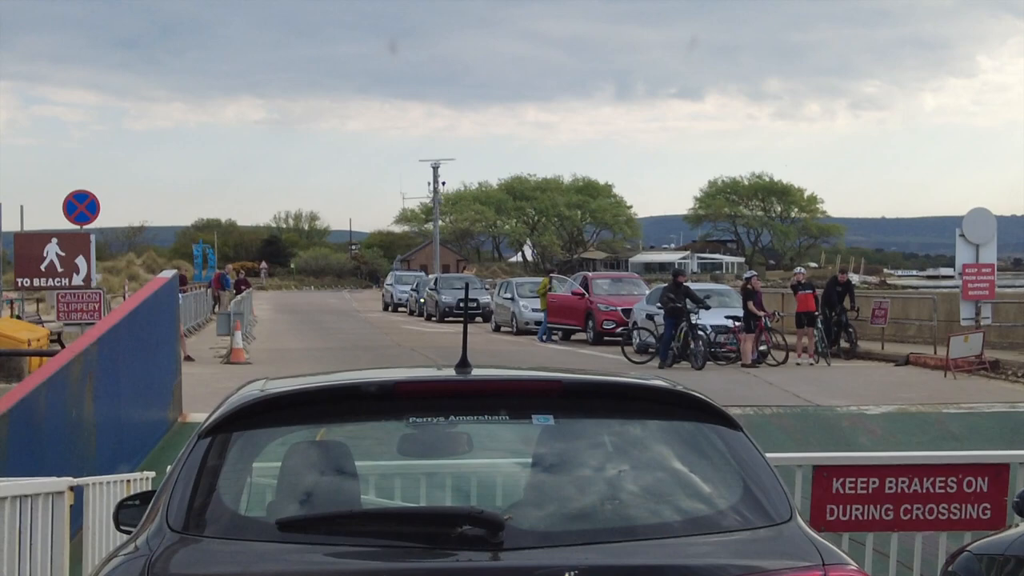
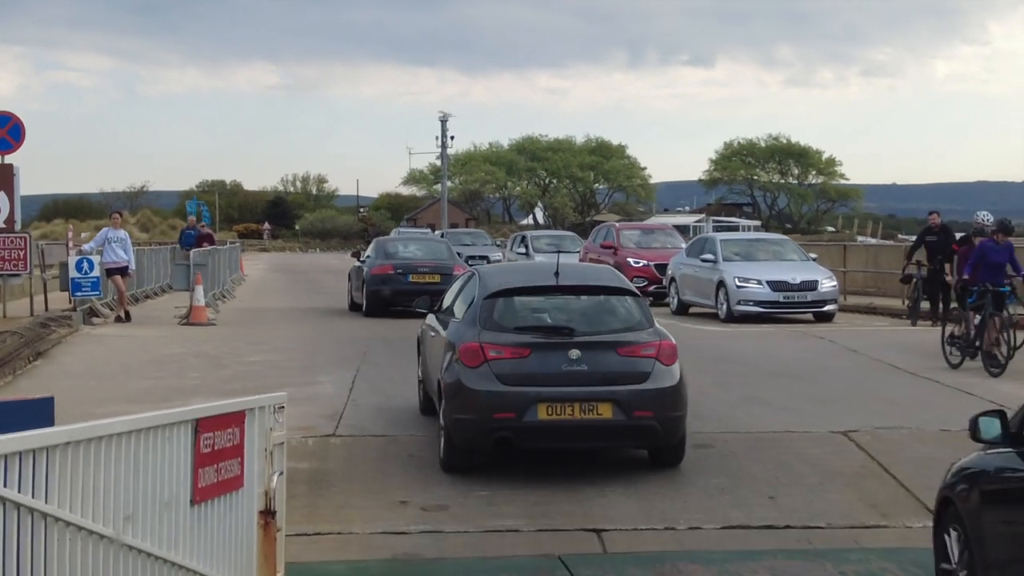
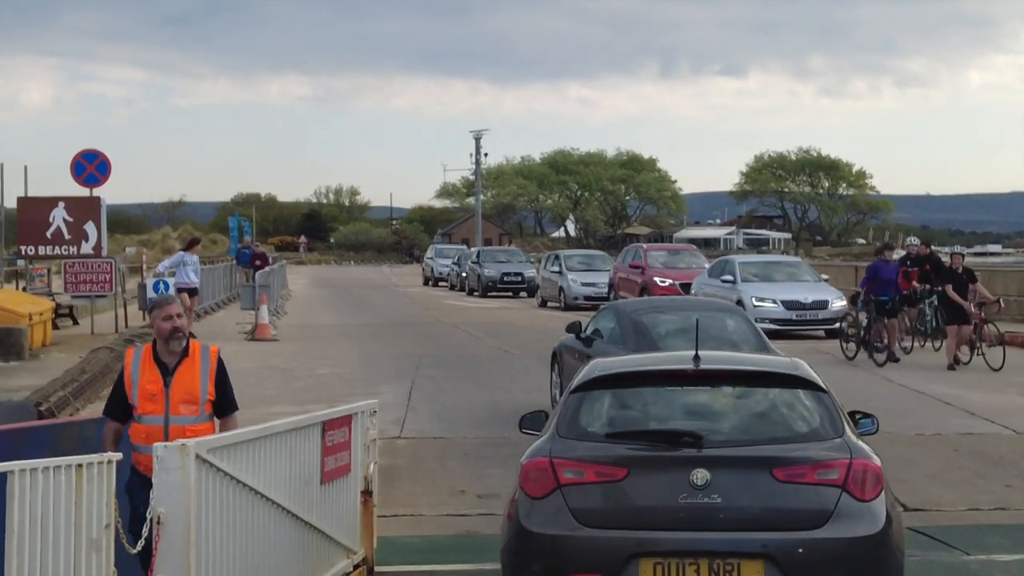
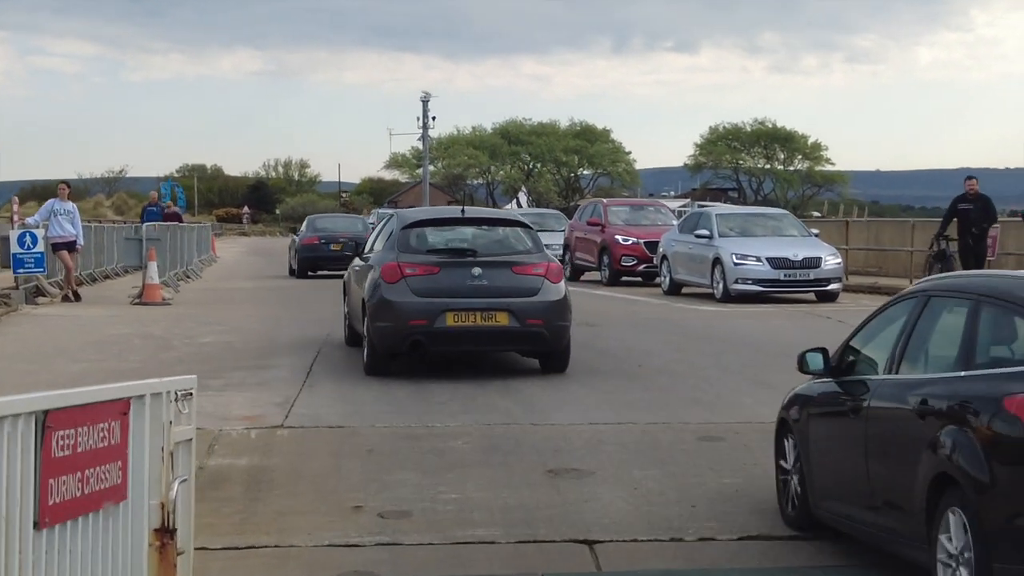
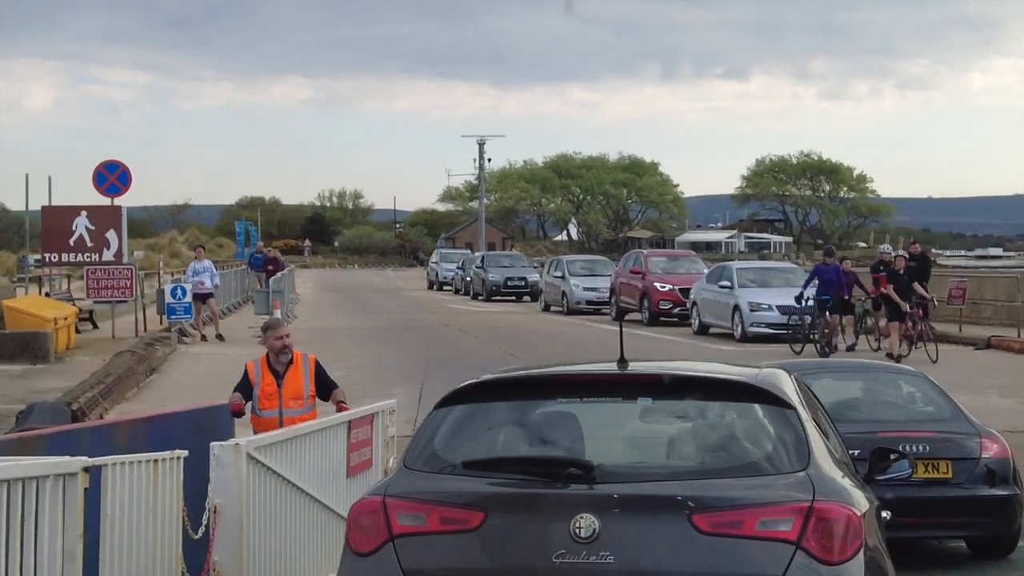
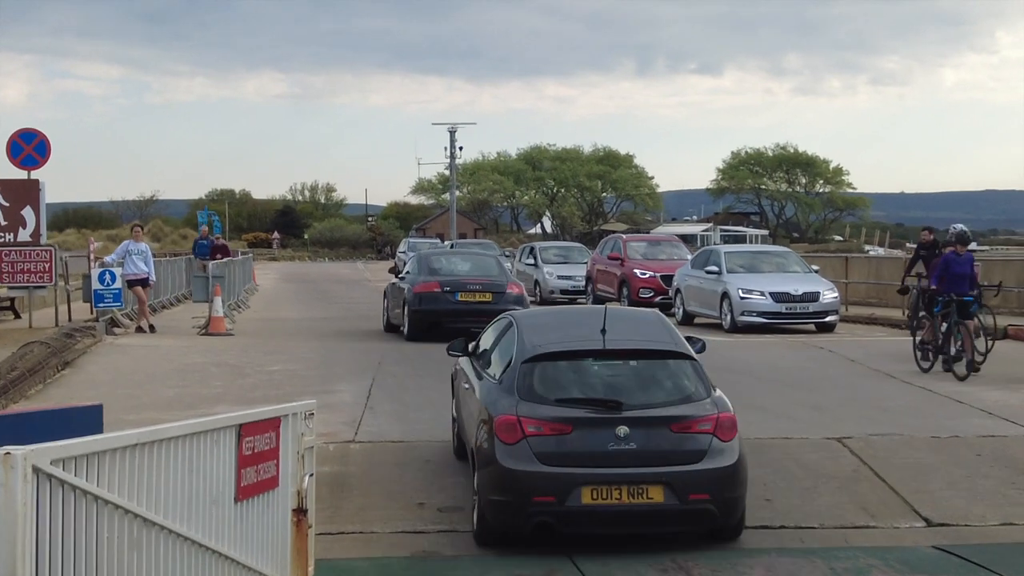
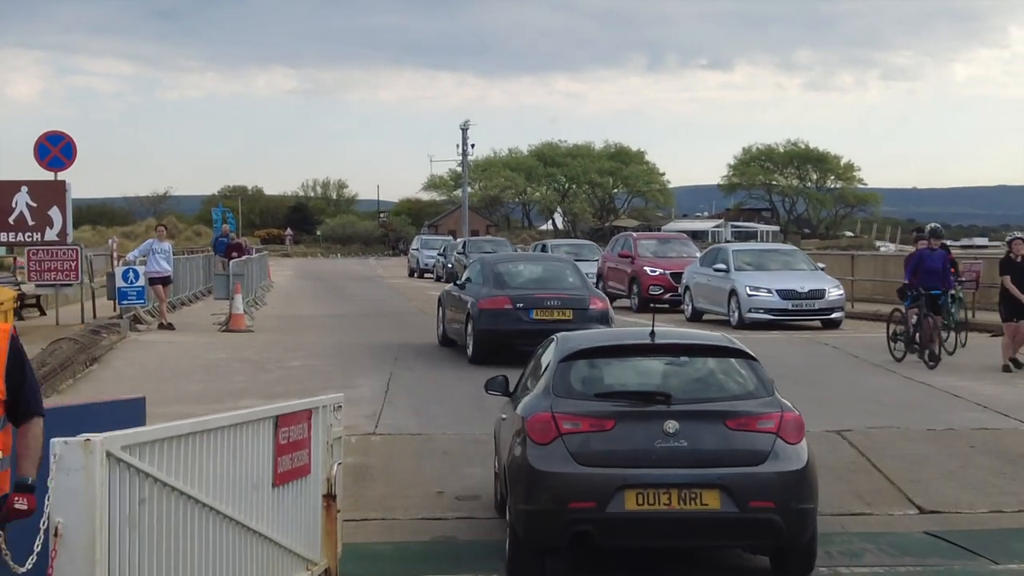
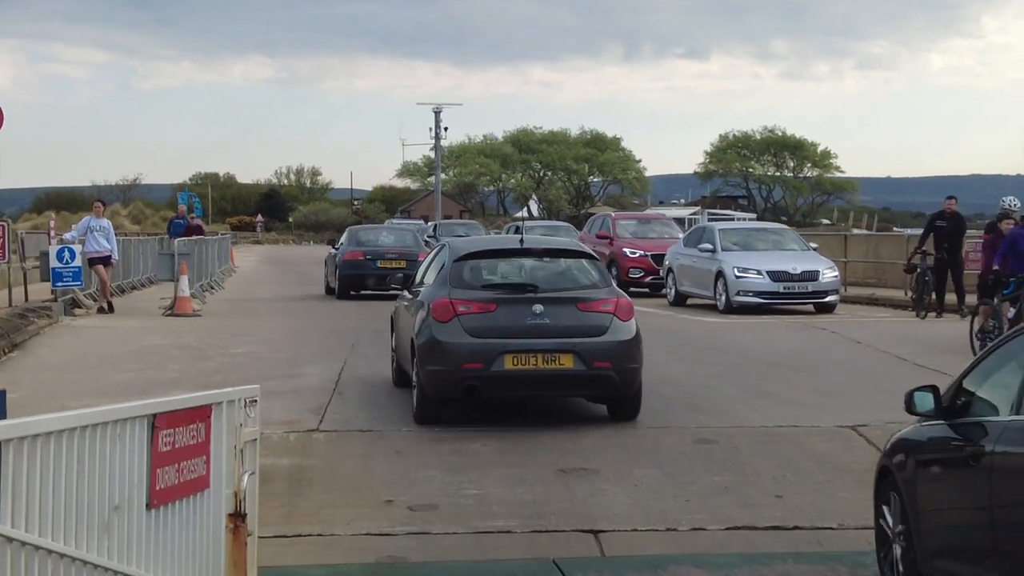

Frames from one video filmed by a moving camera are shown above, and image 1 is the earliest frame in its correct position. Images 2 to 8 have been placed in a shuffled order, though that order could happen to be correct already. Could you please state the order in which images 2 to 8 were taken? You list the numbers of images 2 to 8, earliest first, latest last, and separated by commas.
5, 3, 7, 6, 2, 8, 4
